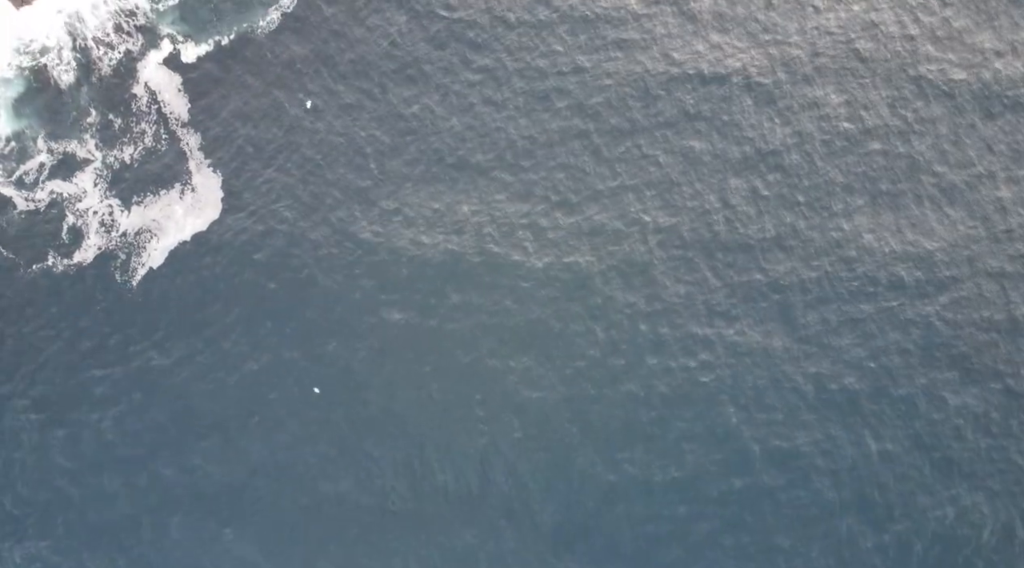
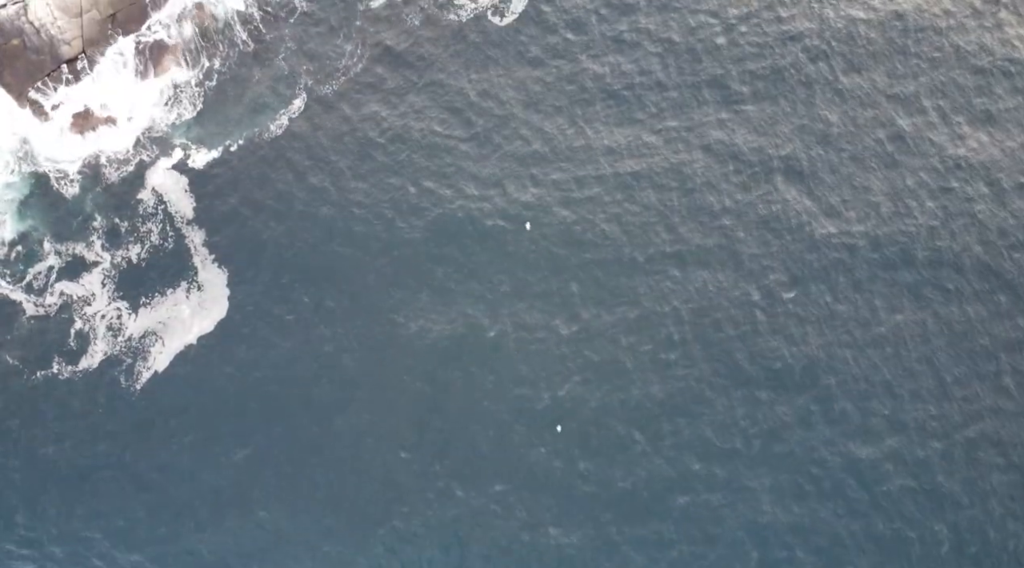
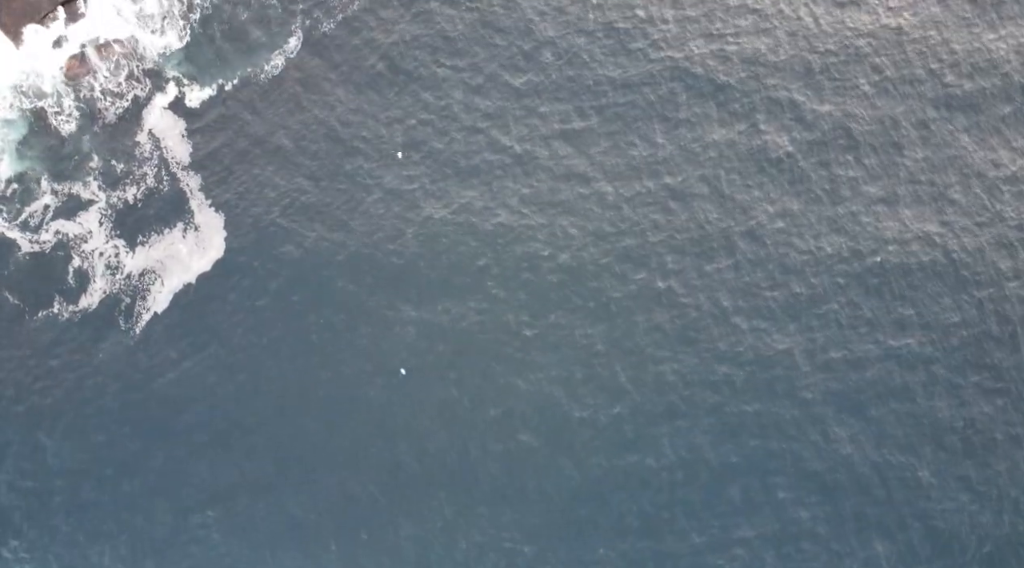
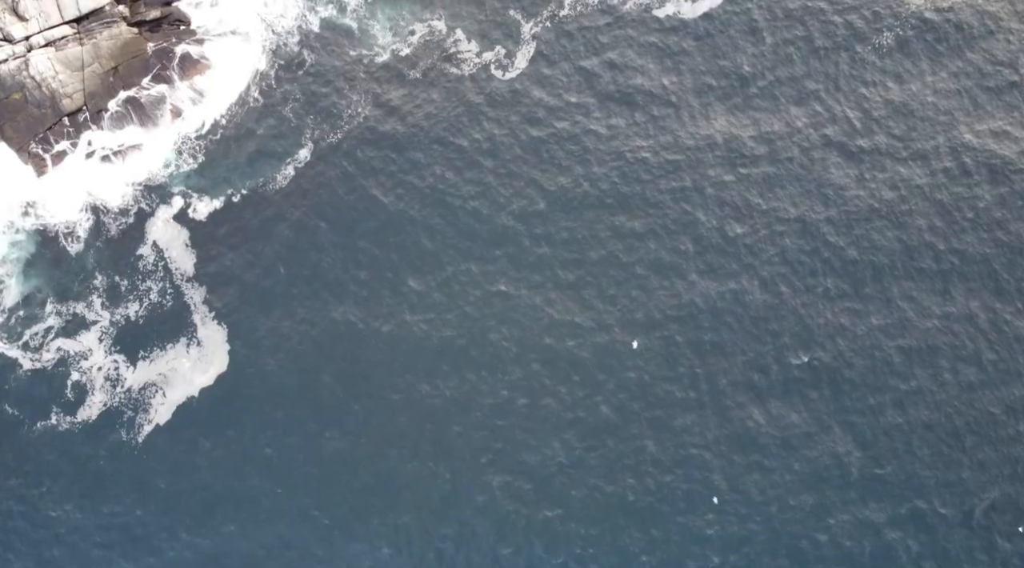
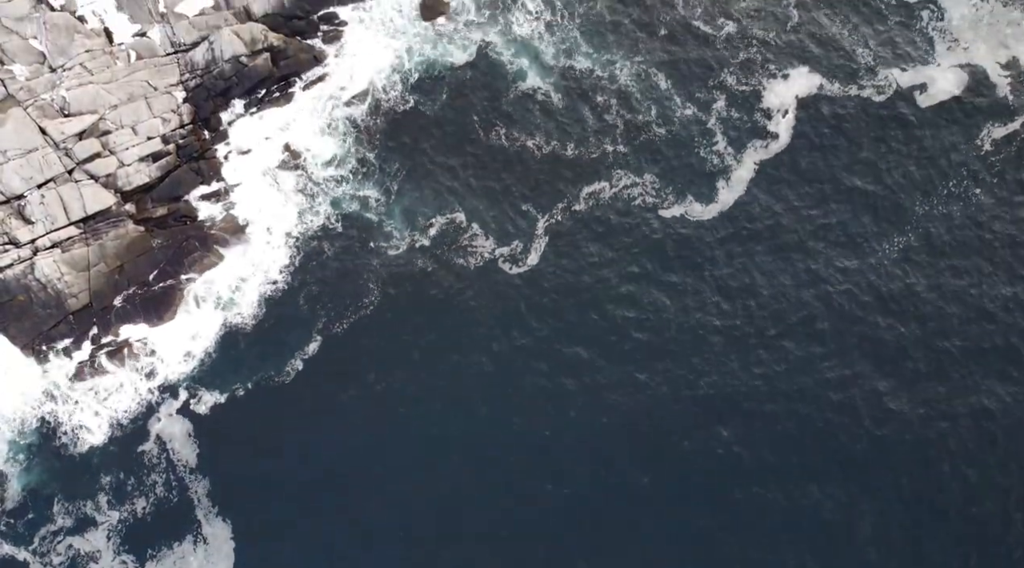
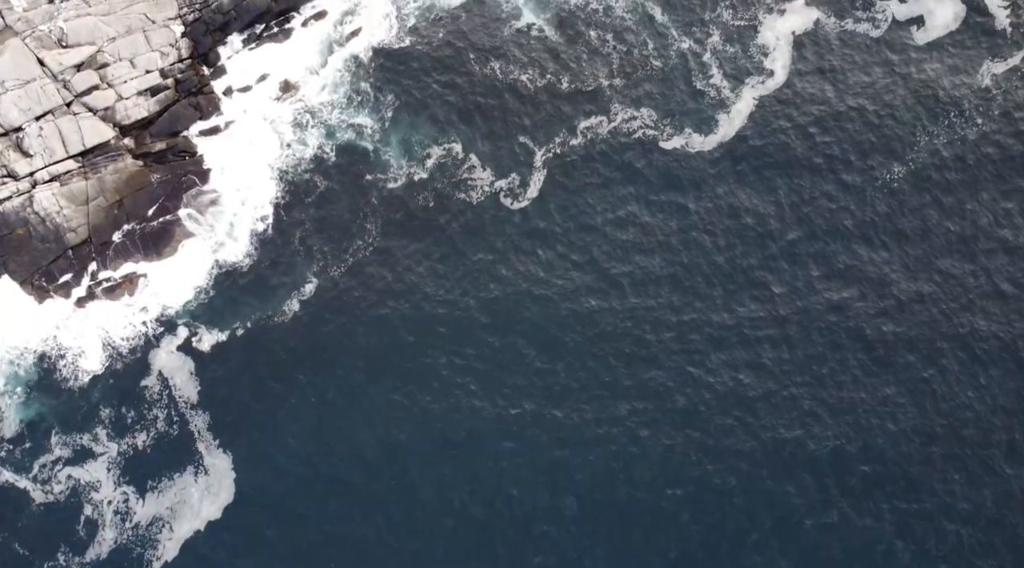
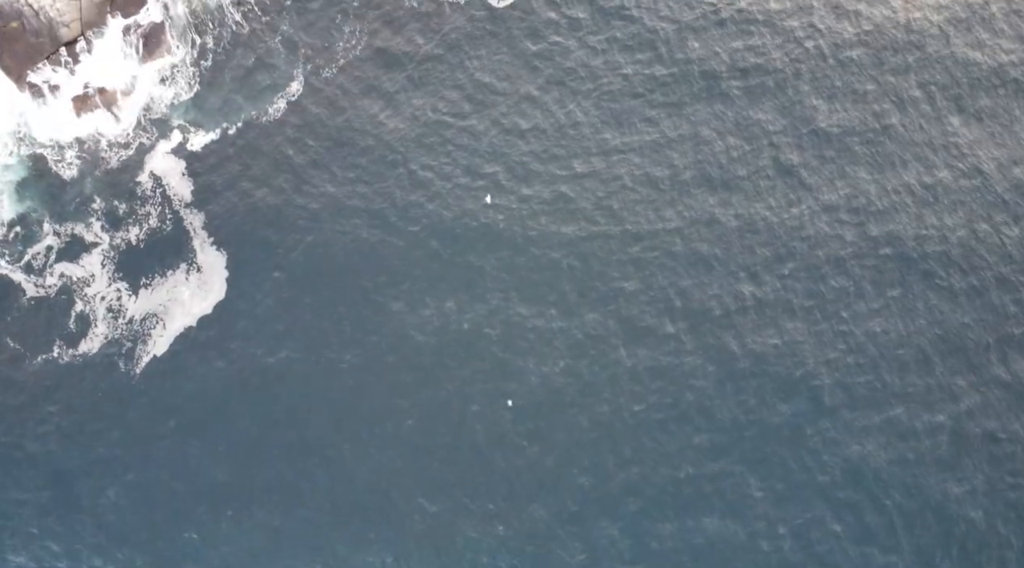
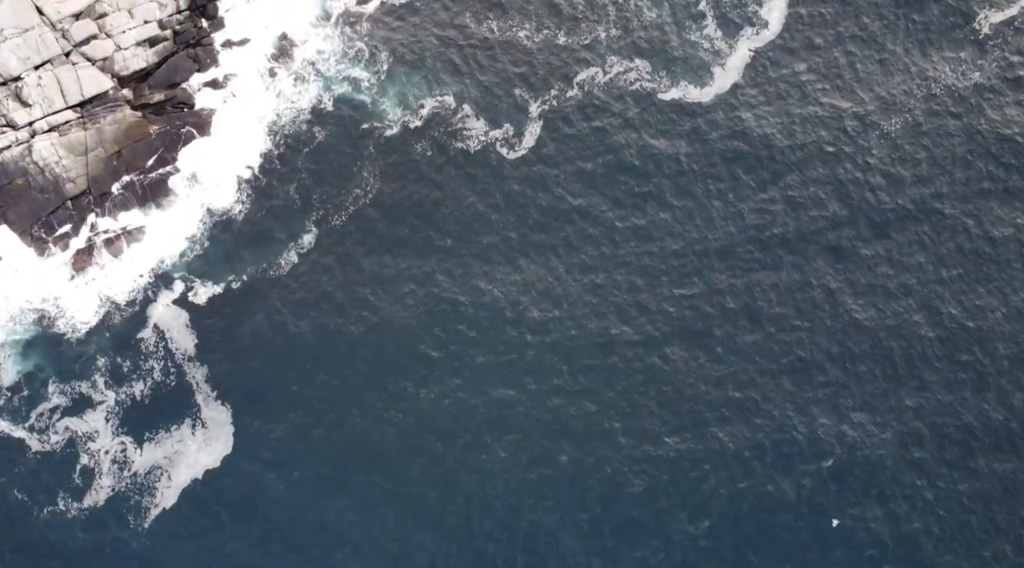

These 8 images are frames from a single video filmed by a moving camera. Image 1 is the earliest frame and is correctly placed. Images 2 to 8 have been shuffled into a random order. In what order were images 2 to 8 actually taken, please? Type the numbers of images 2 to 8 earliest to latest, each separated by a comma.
3, 7, 2, 4, 8, 6, 5
